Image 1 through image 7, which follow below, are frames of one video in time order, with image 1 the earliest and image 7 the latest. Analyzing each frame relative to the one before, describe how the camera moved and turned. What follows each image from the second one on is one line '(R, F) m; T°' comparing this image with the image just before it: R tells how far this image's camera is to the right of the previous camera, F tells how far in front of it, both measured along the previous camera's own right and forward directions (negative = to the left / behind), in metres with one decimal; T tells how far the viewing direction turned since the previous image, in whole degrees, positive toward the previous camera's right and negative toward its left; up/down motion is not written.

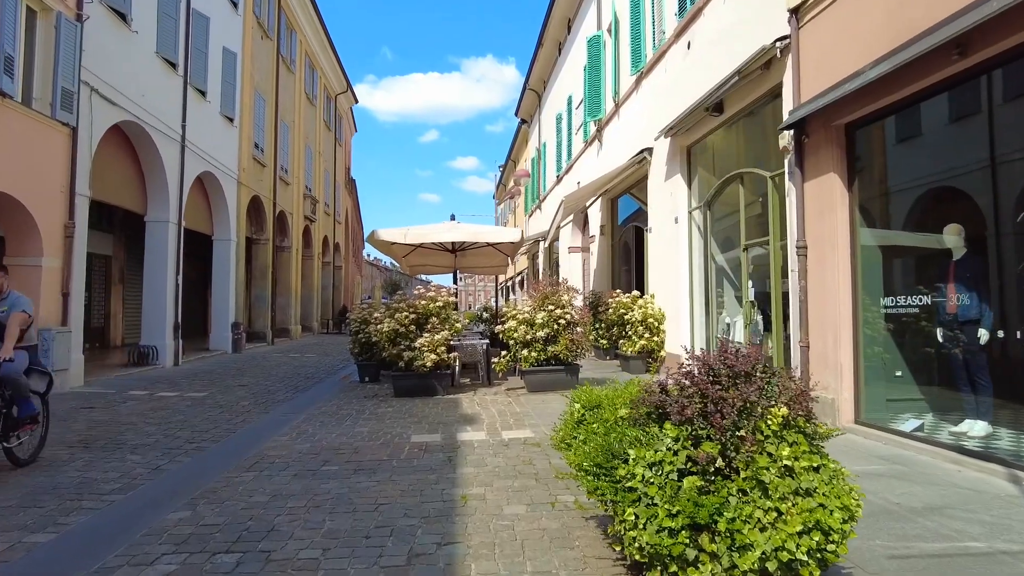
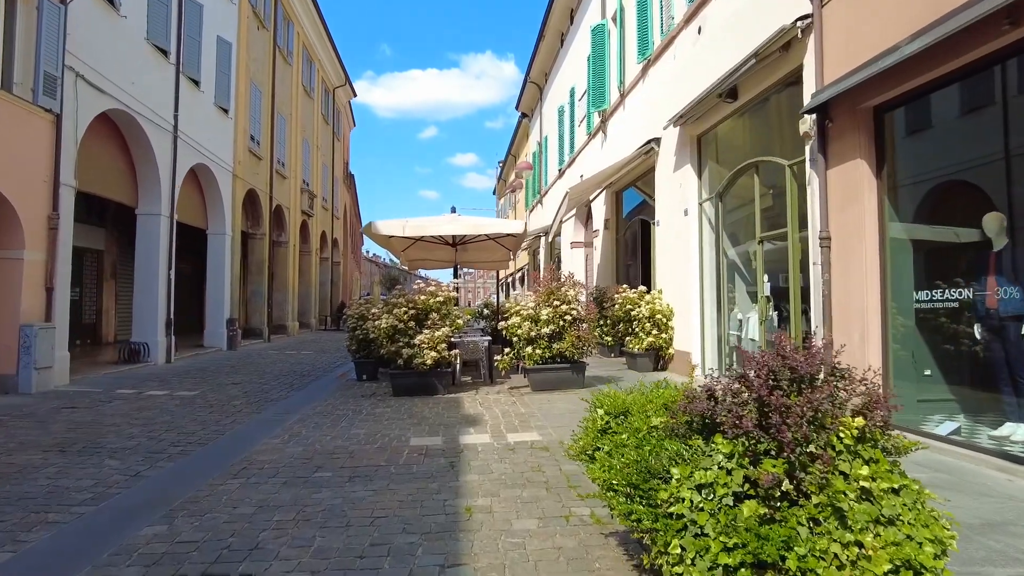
(-0.1, +0.3) m; 0°
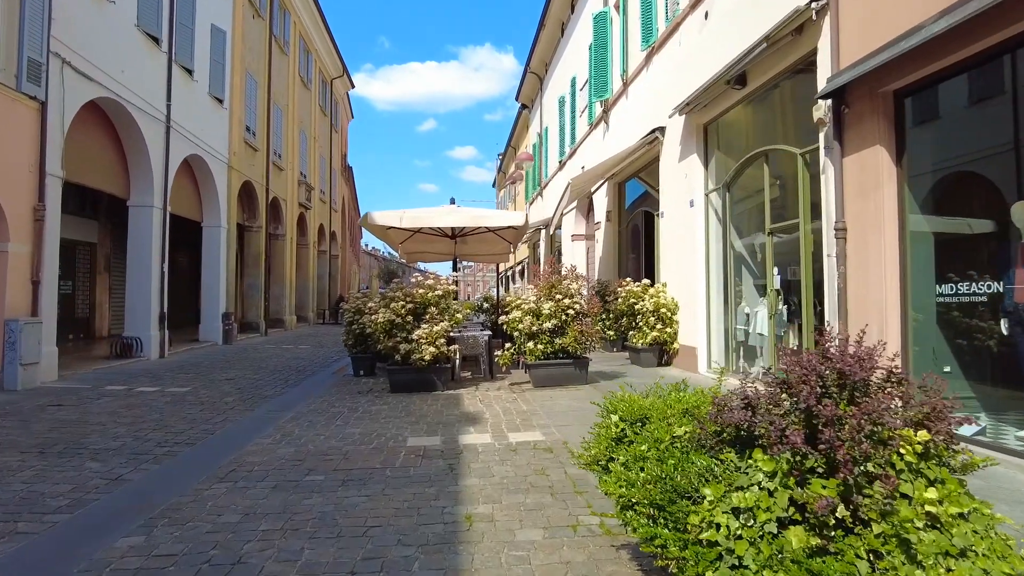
(0.0, +0.2) m; 0°
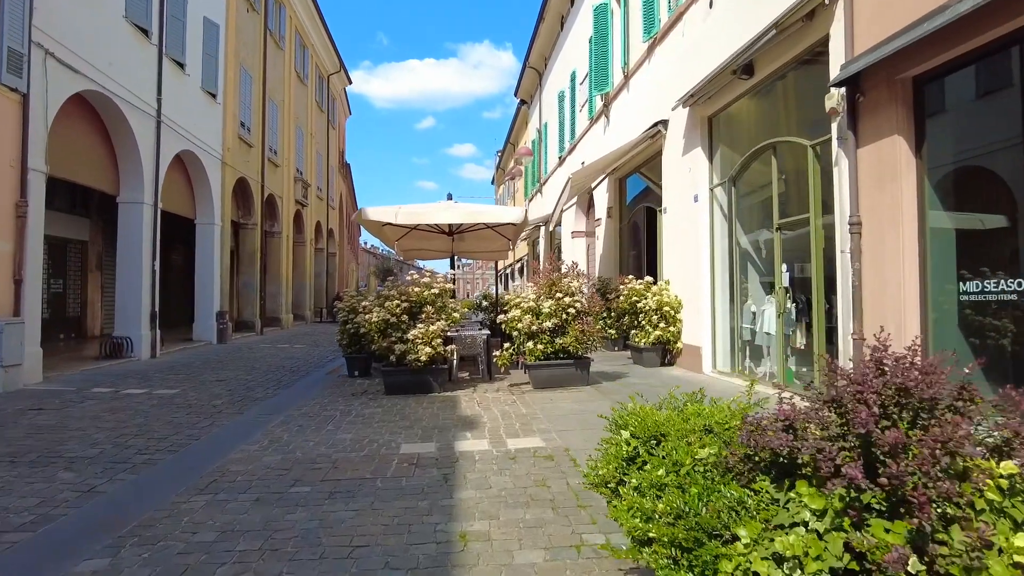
(0.0, +0.3) m; 0°
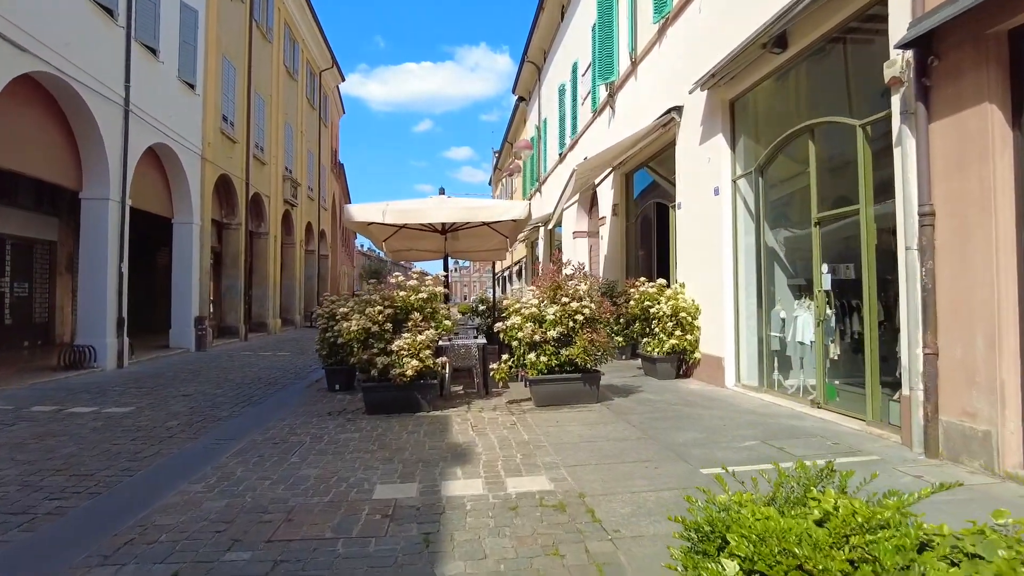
(0.0, +0.9) m; 0°
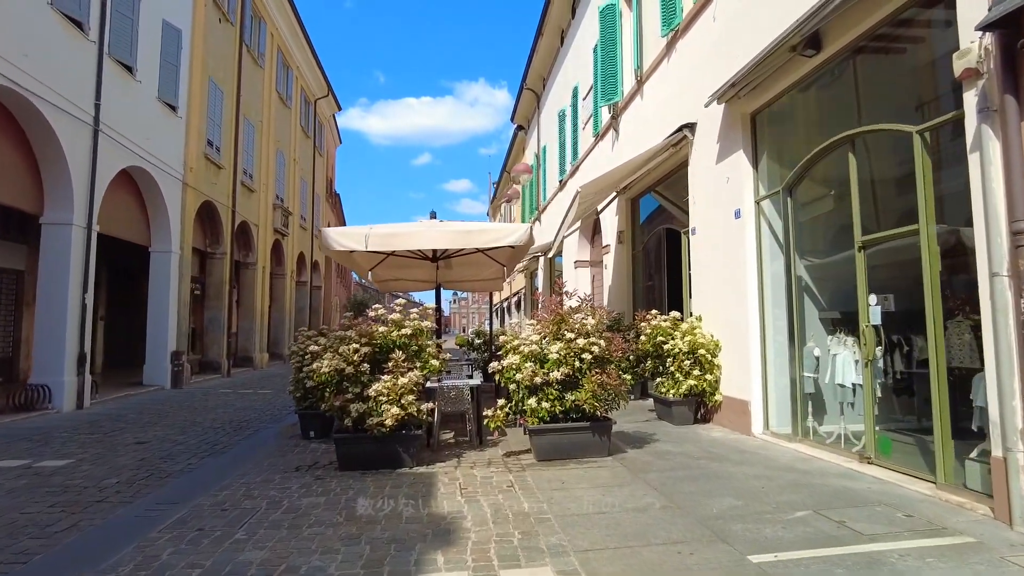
(0.0, +0.8) m; 0°
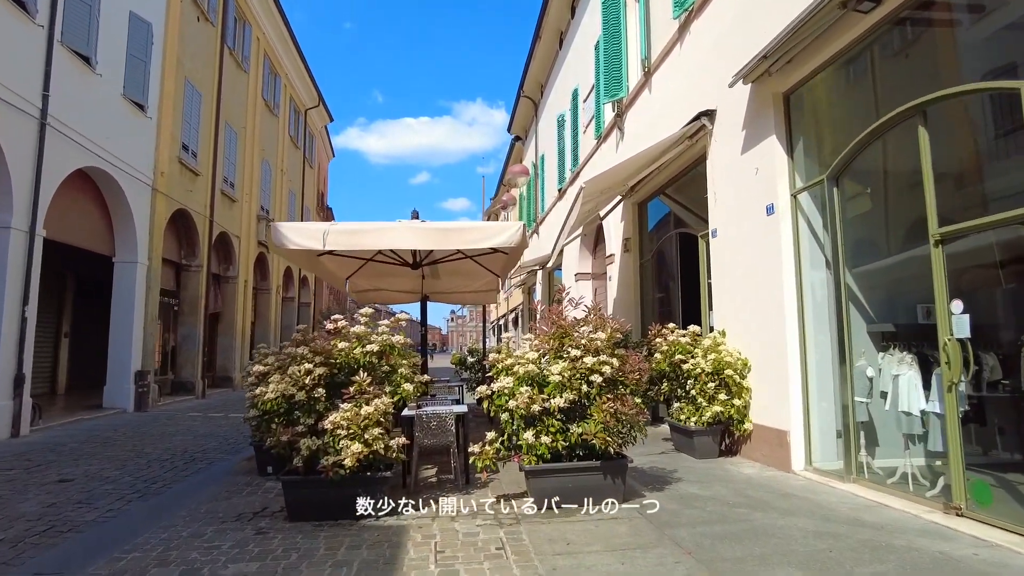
(0.0, +1.0) m; 0°
